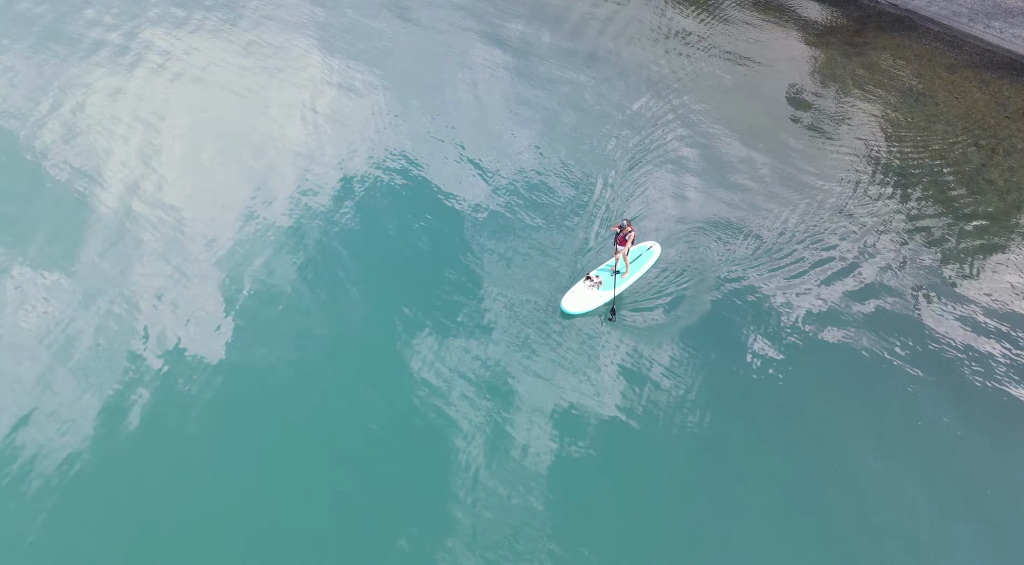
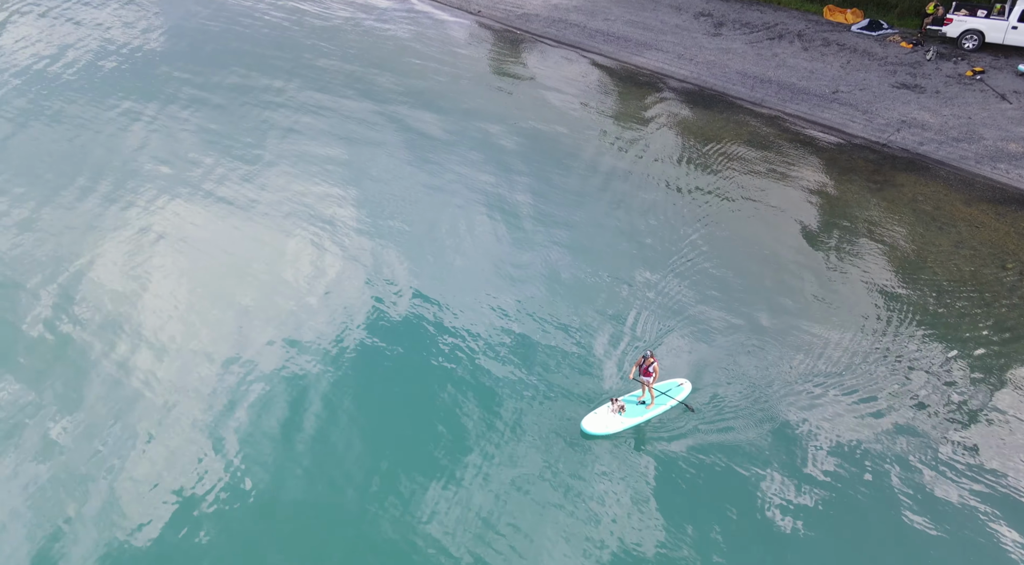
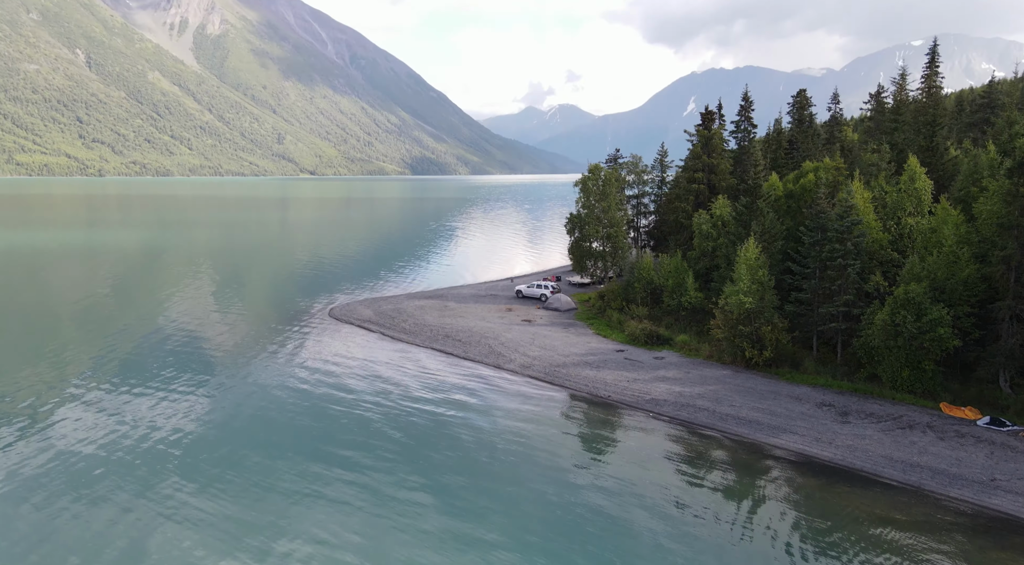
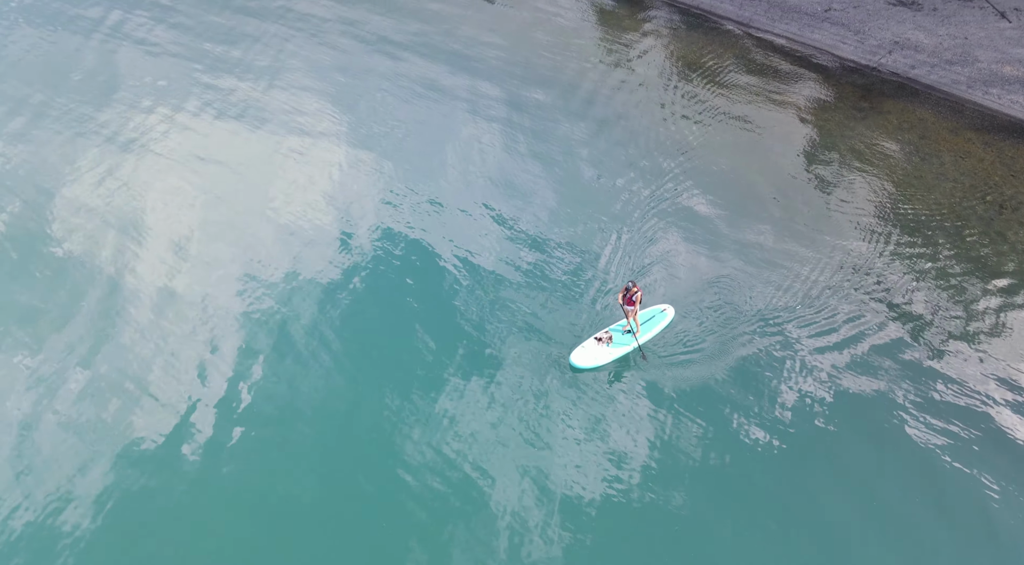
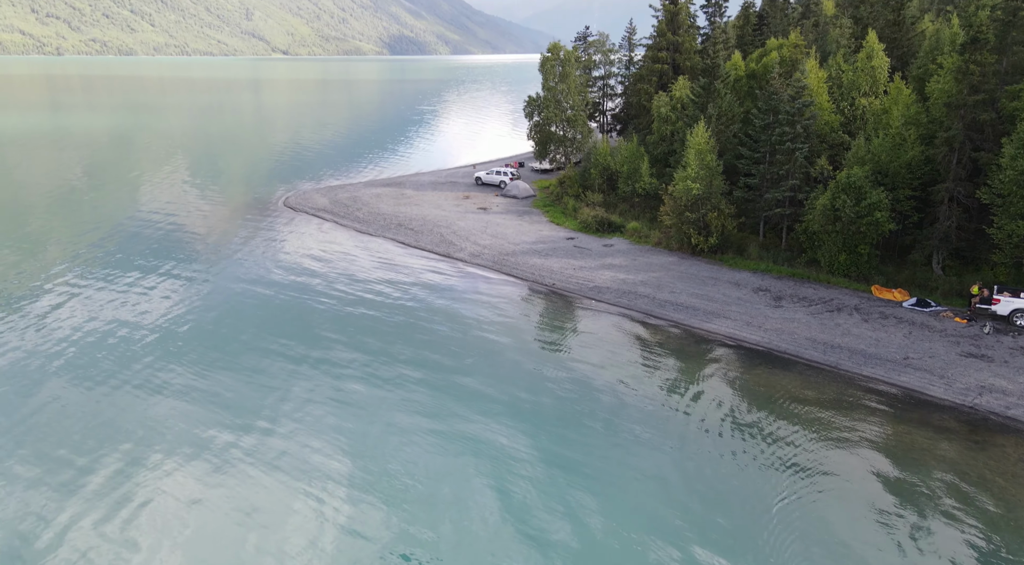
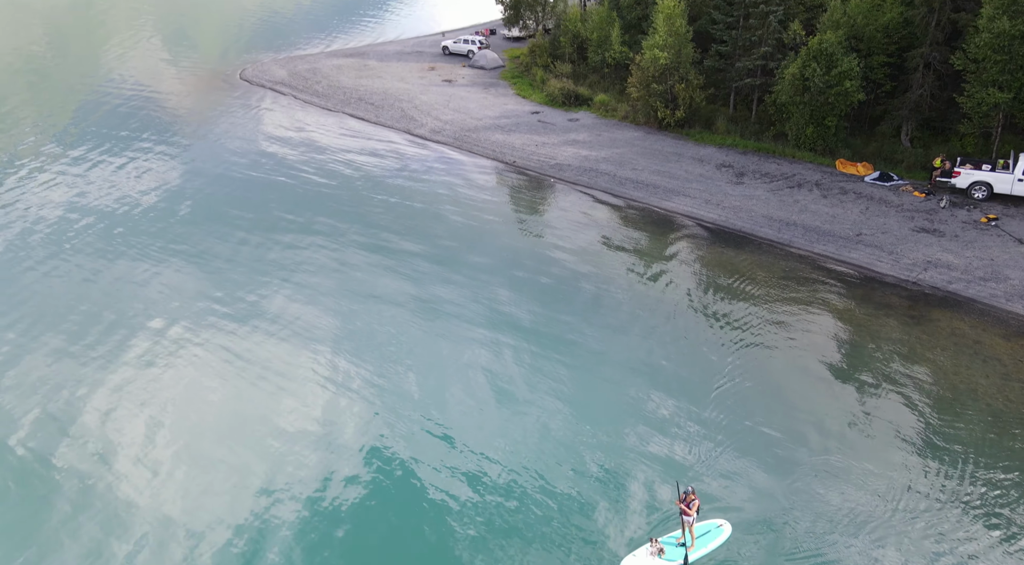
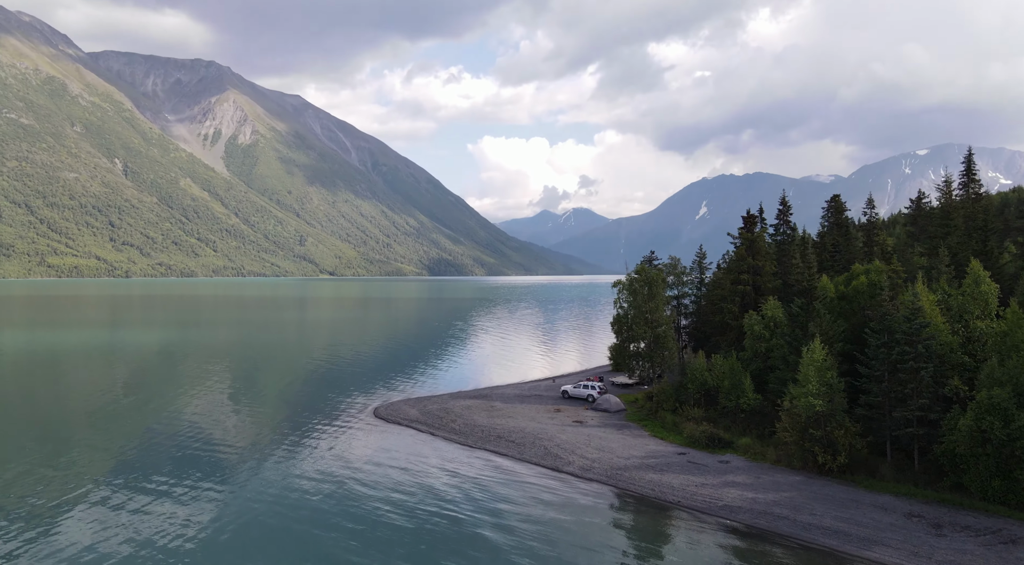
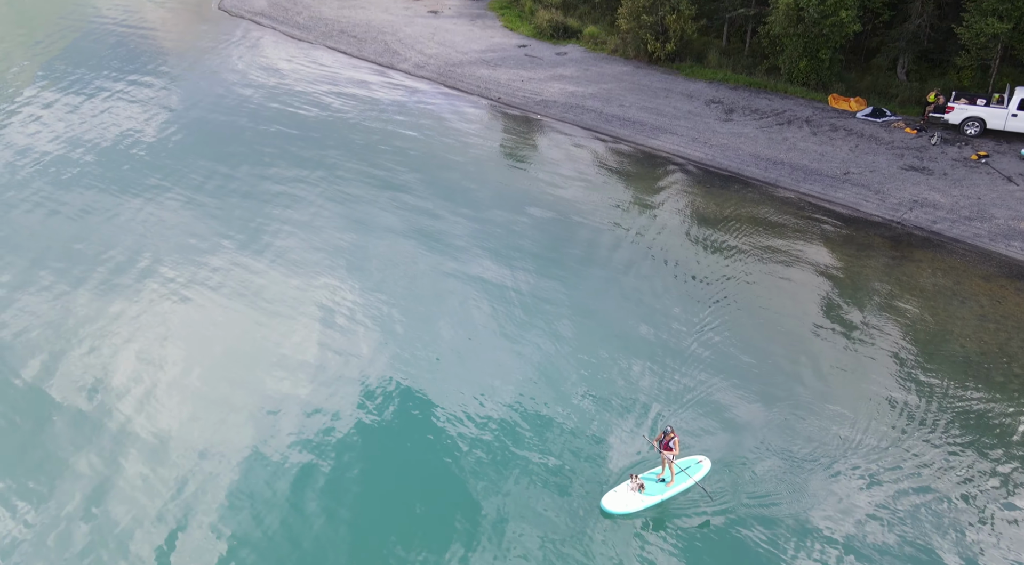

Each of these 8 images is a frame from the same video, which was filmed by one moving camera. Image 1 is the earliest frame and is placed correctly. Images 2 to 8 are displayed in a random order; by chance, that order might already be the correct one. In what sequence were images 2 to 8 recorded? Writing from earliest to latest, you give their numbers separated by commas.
4, 2, 8, 6, 5, 3, 7
